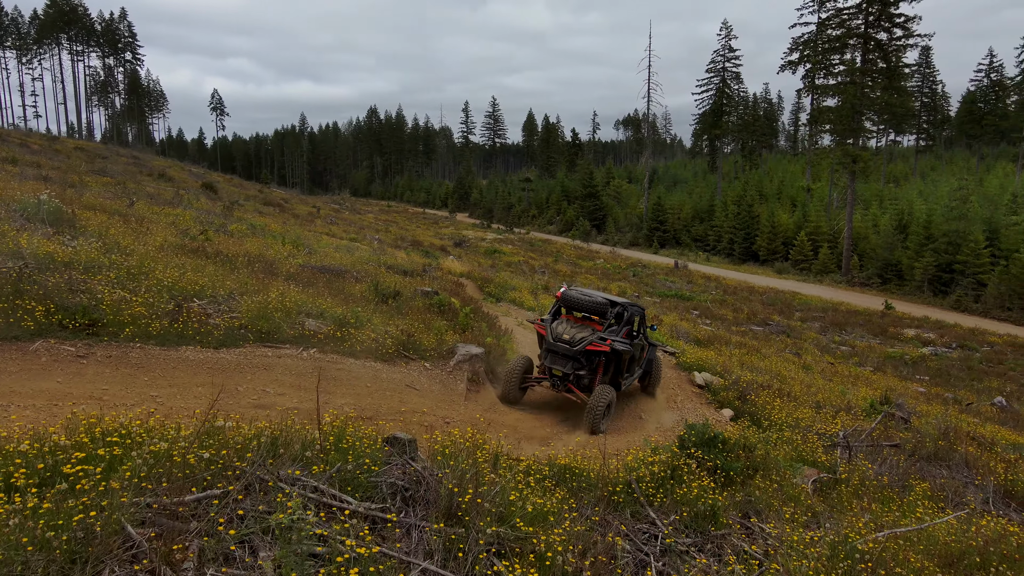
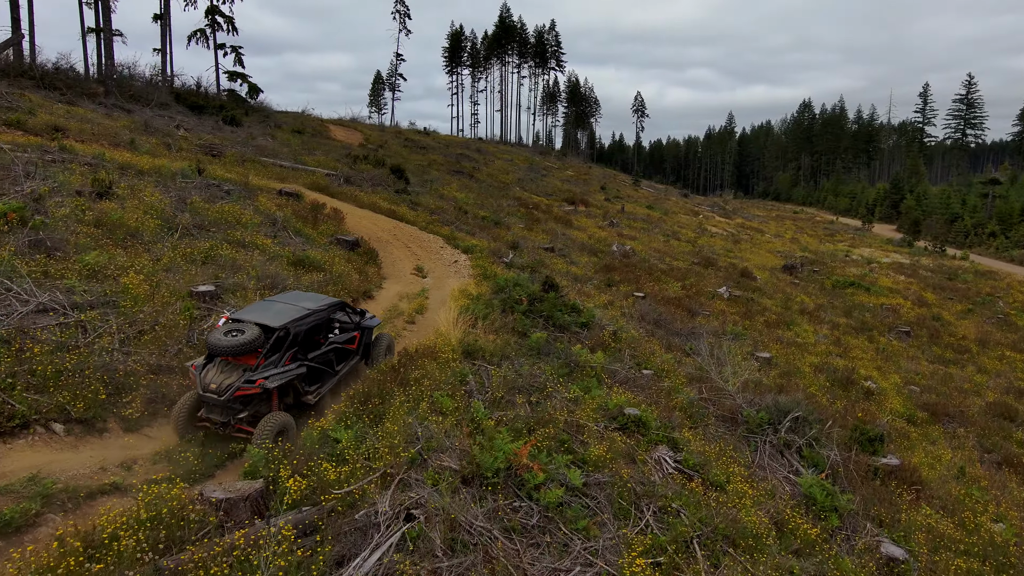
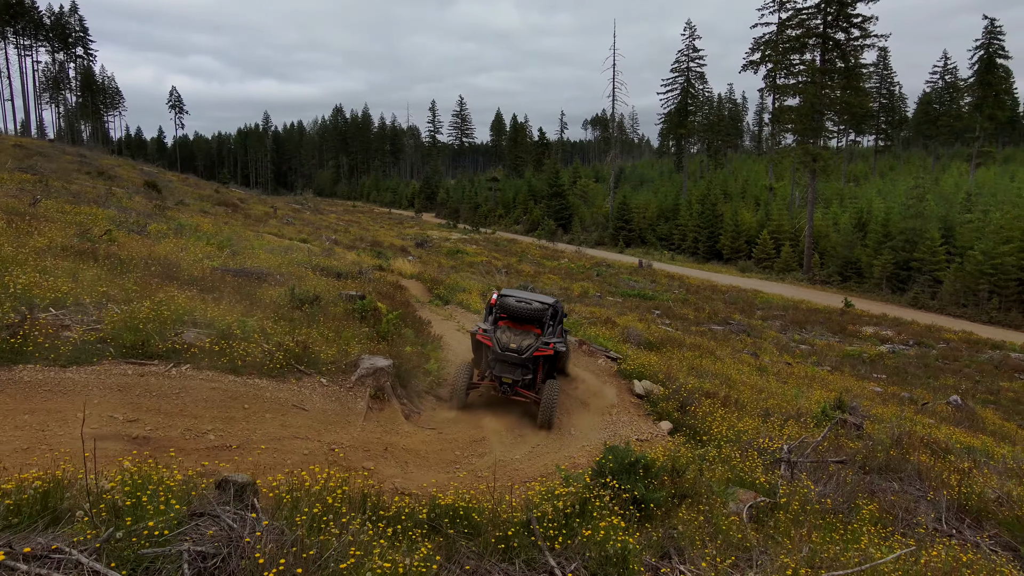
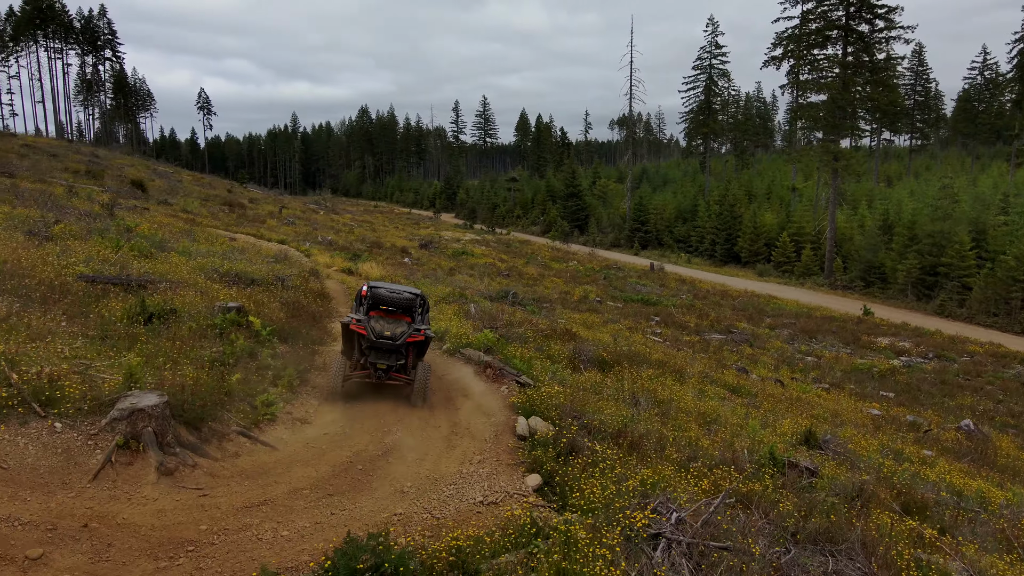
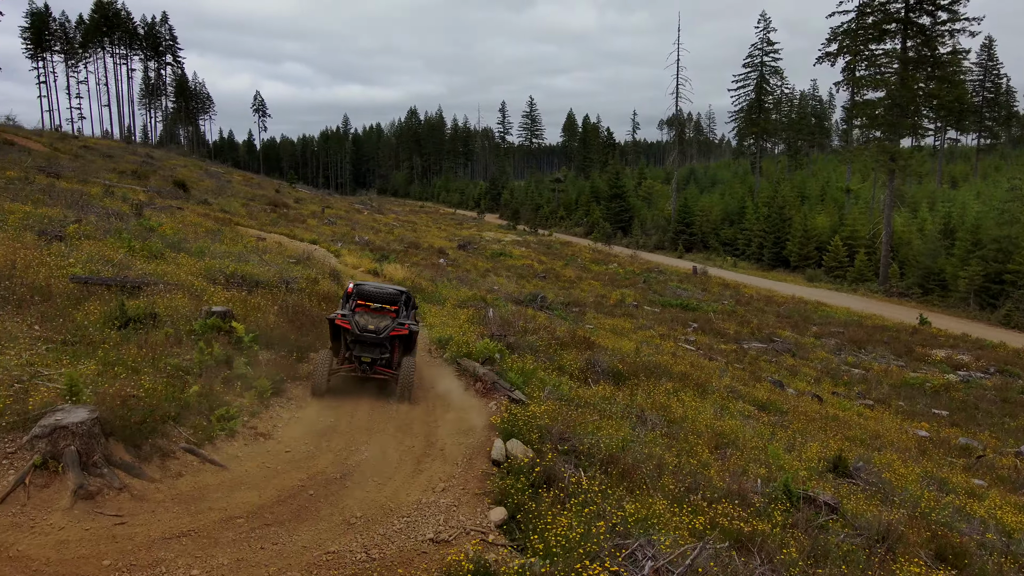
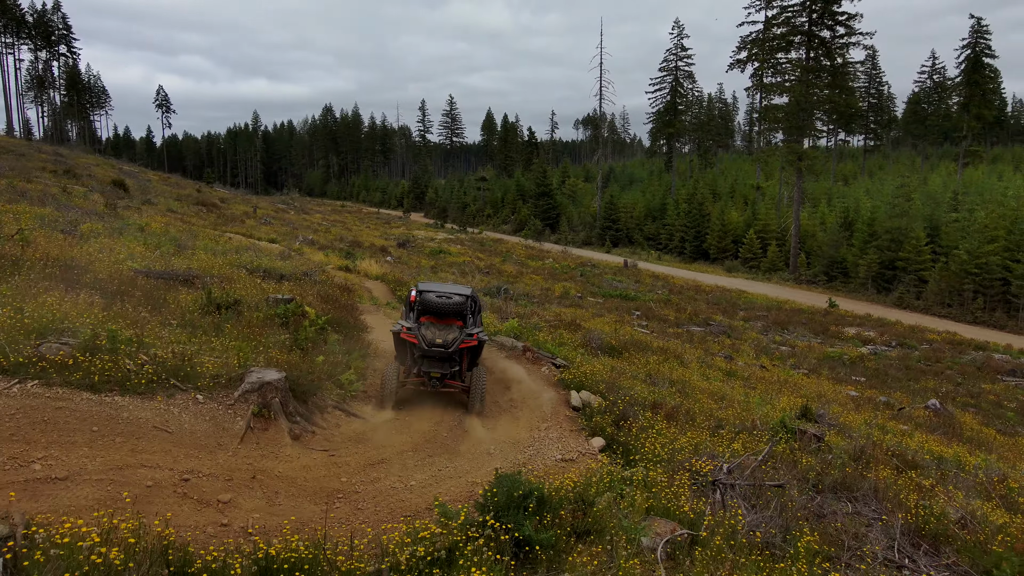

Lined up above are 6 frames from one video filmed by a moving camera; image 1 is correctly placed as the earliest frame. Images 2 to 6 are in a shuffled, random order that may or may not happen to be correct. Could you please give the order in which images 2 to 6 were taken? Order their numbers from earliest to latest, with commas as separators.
3, 6, 4, 5, 2
